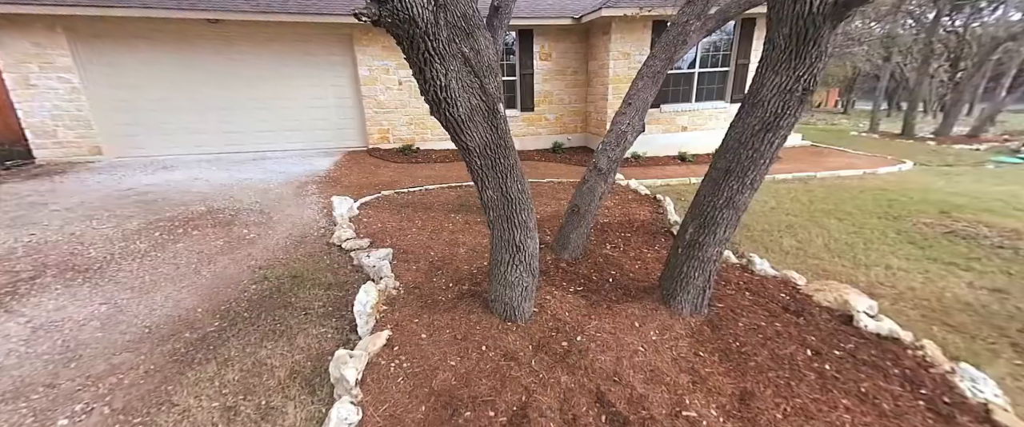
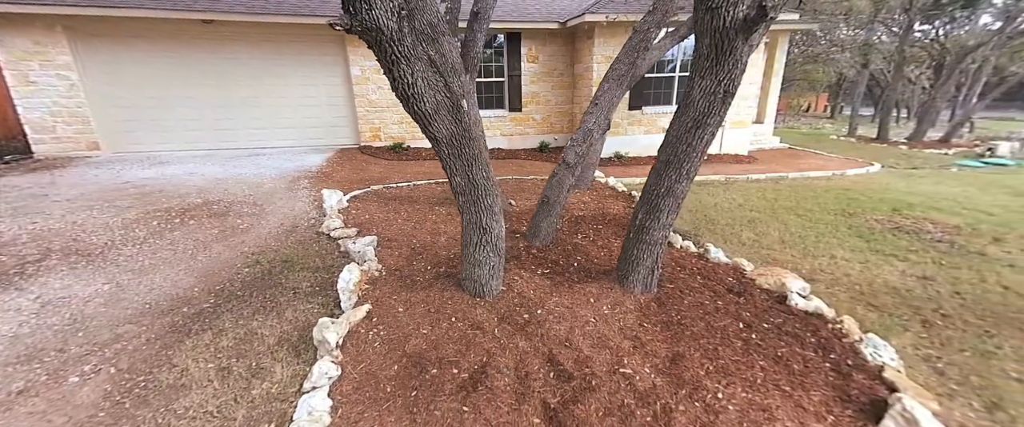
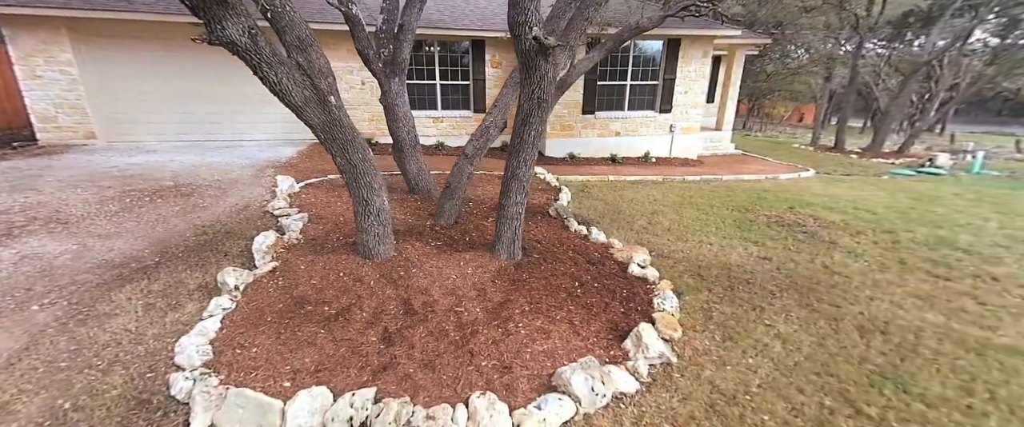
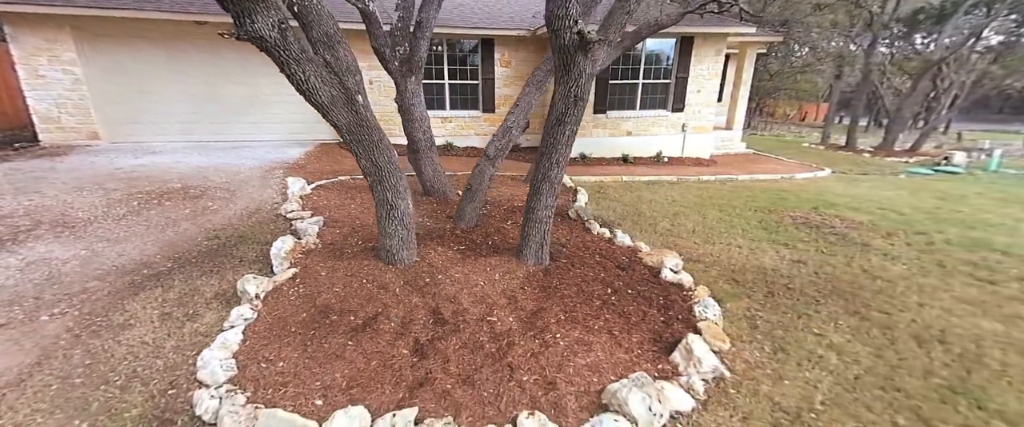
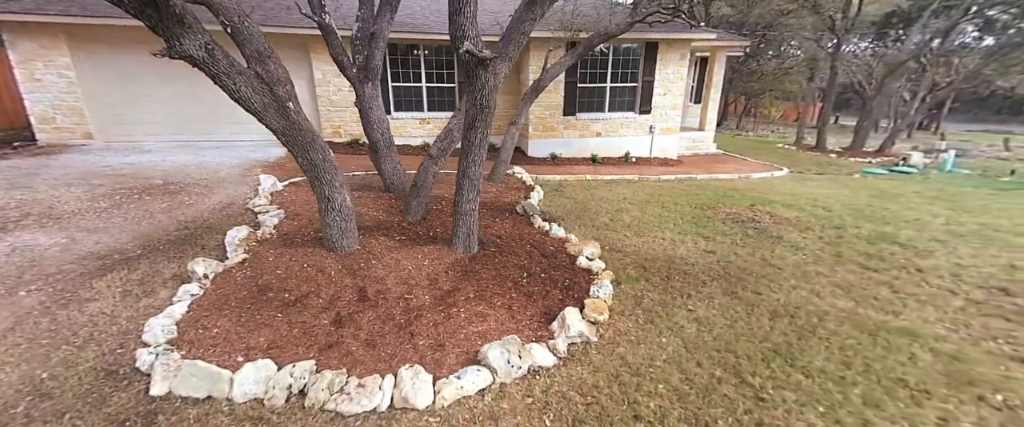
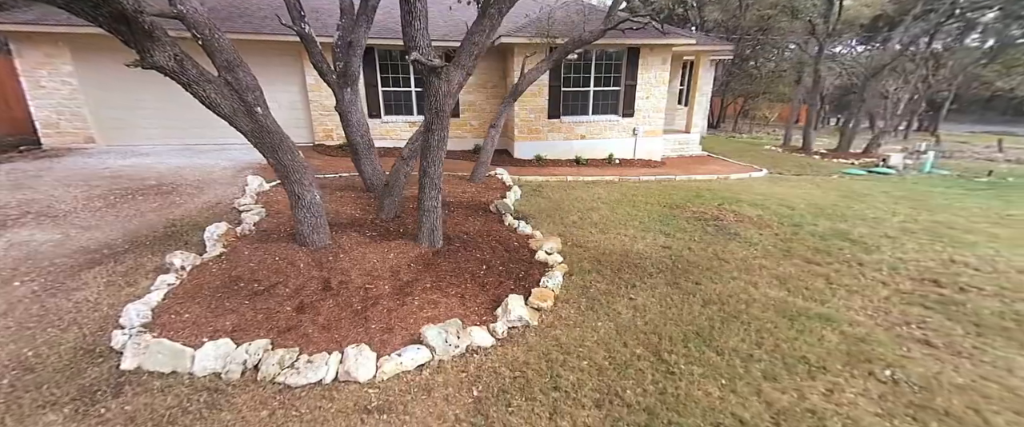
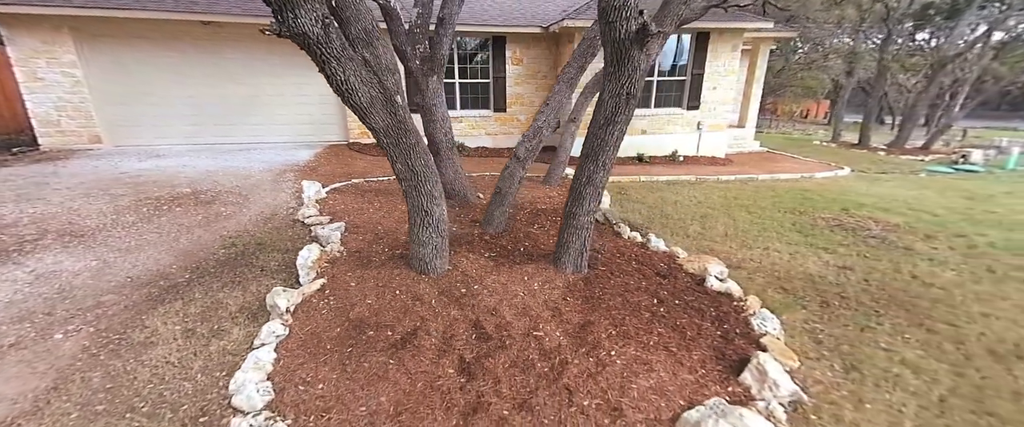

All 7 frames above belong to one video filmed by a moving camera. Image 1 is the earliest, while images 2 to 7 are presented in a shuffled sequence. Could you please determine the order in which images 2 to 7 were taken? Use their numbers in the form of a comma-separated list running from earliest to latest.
2, 7, 4, 3, 5, 6
